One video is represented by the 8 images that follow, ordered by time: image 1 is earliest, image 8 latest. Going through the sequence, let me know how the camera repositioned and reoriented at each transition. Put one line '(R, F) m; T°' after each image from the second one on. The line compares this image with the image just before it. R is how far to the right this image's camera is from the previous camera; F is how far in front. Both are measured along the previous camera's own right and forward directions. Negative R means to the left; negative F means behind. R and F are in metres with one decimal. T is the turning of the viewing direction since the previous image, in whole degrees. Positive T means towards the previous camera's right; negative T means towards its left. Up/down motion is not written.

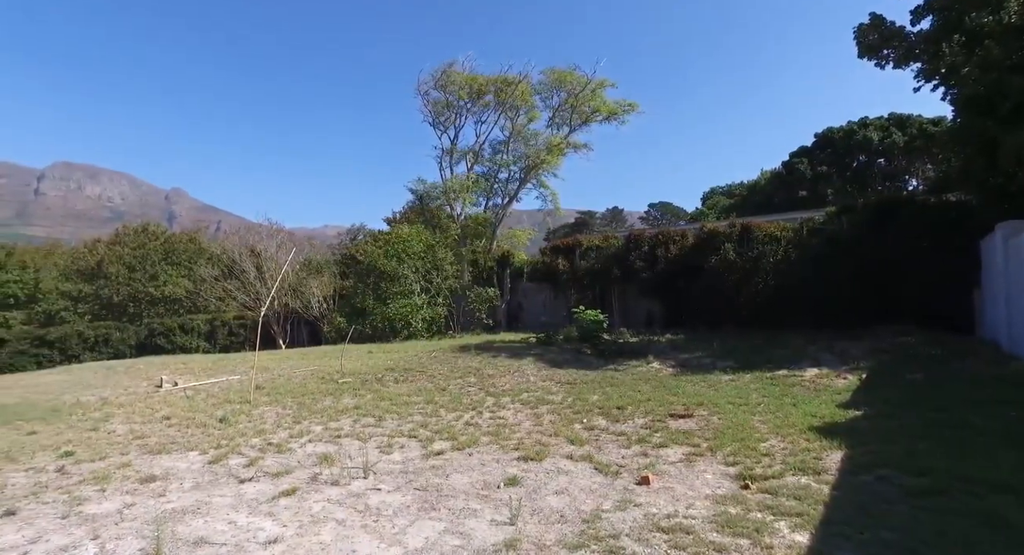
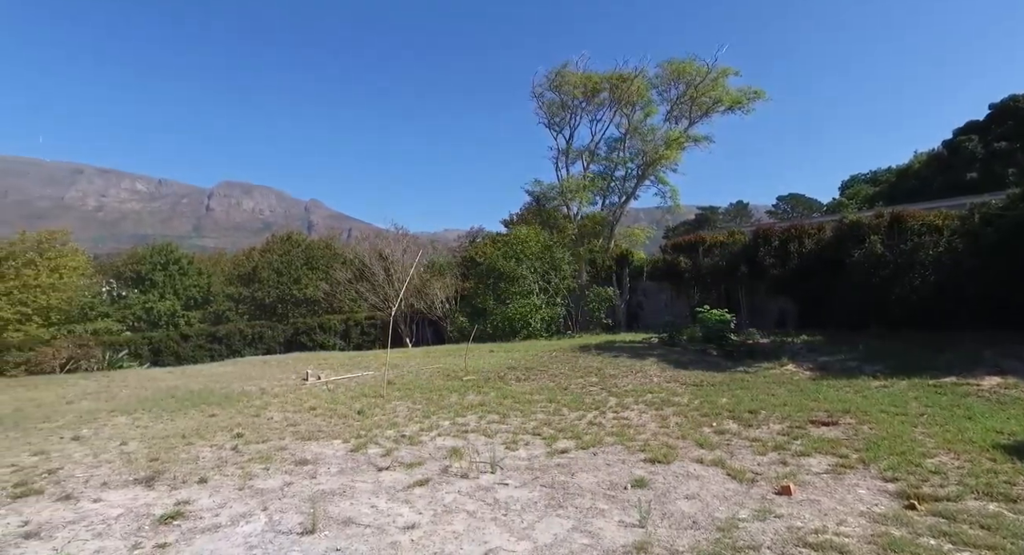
(-0.3, 0.0) m; -11°
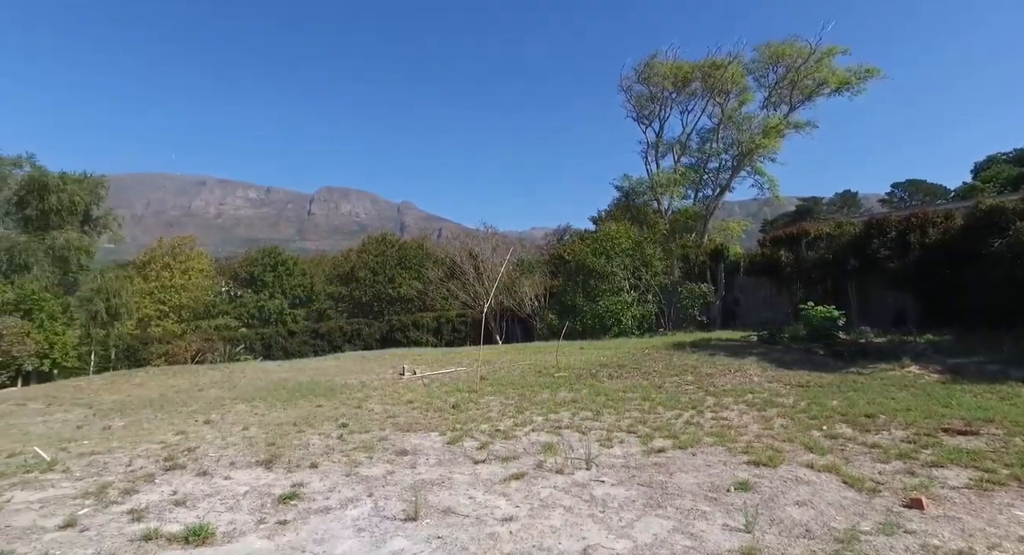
(-0.3, 0.0) m; -8°
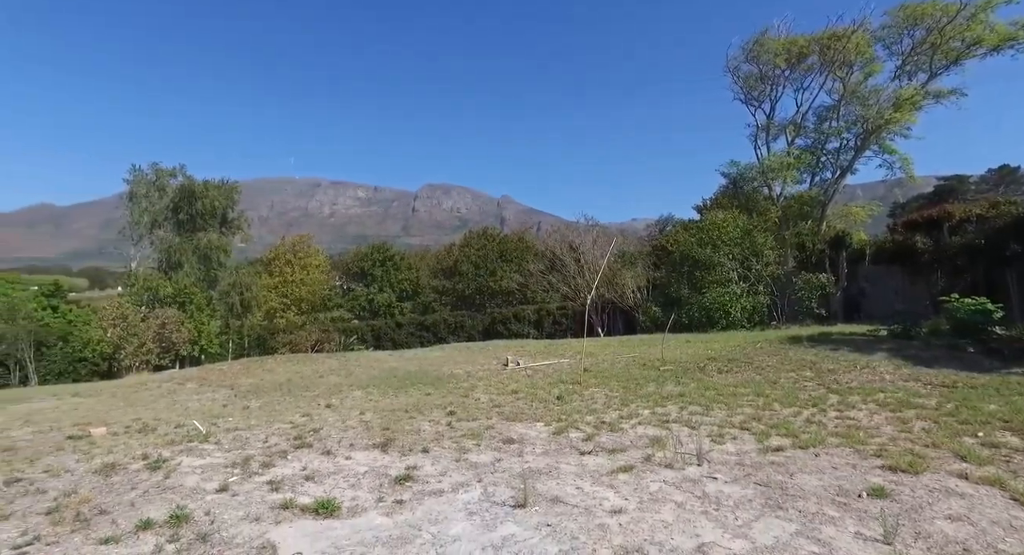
(-0.3, 0.0) m; -9°
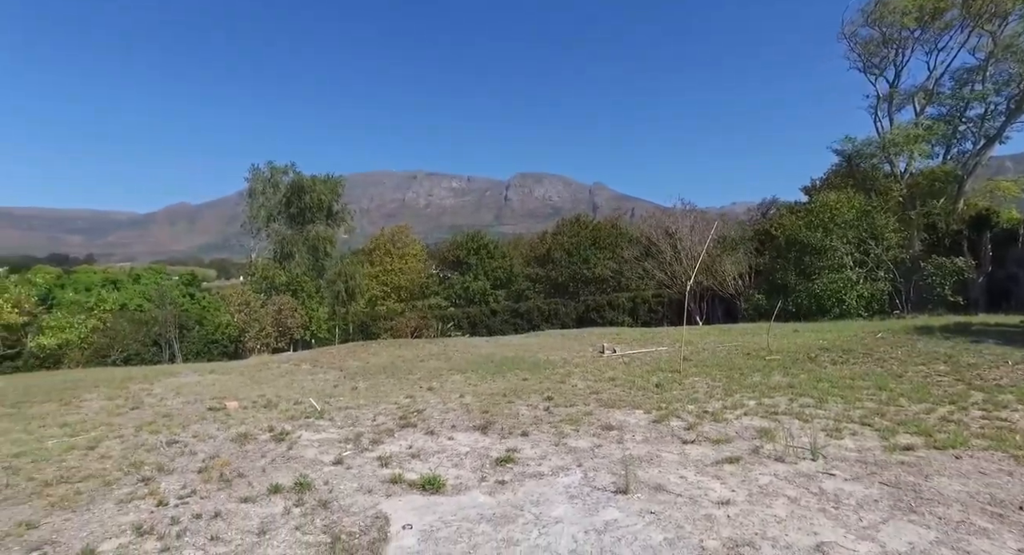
(-0.3, -0.1) m; -8°
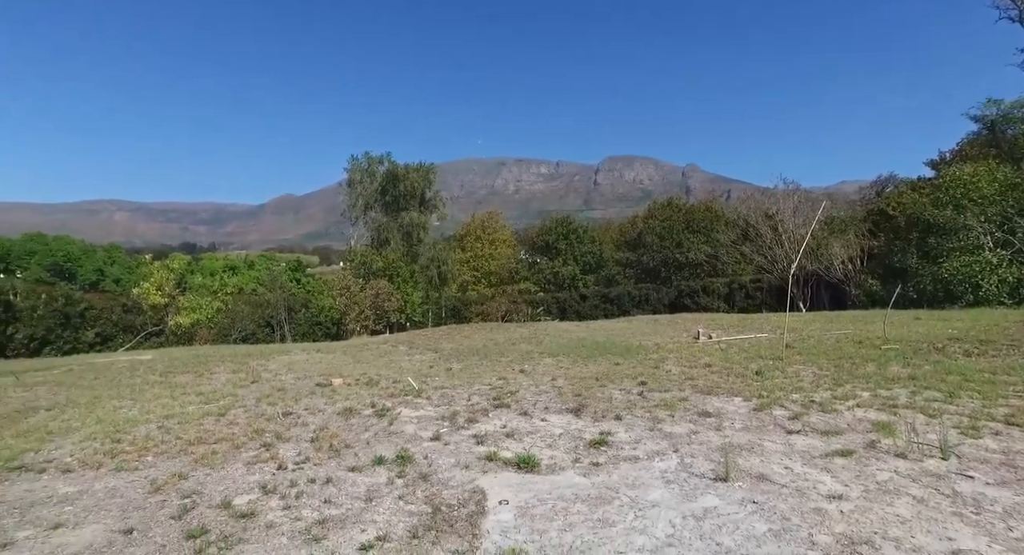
(-0.3, -0.1) m; -8°
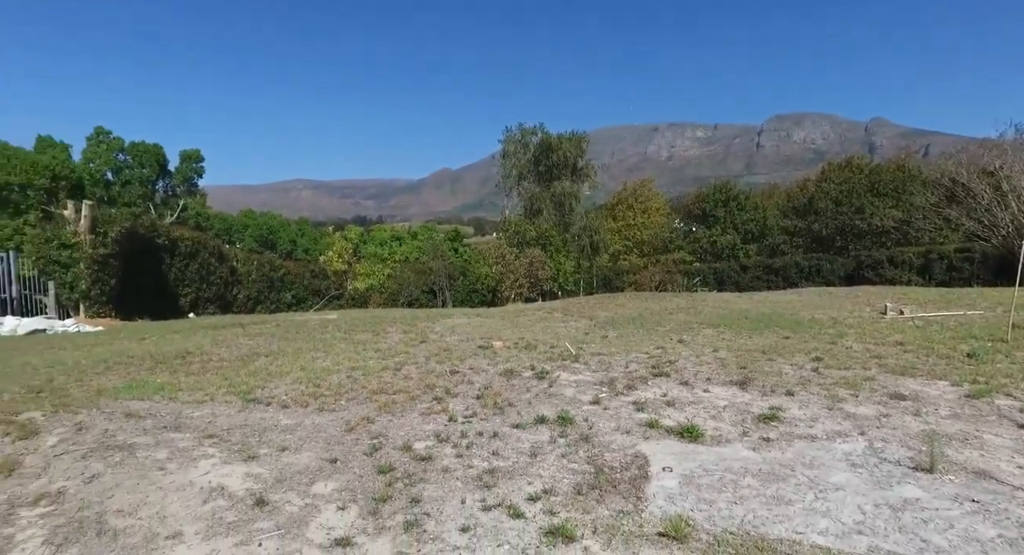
(-0.6, -0.2) m; -13°
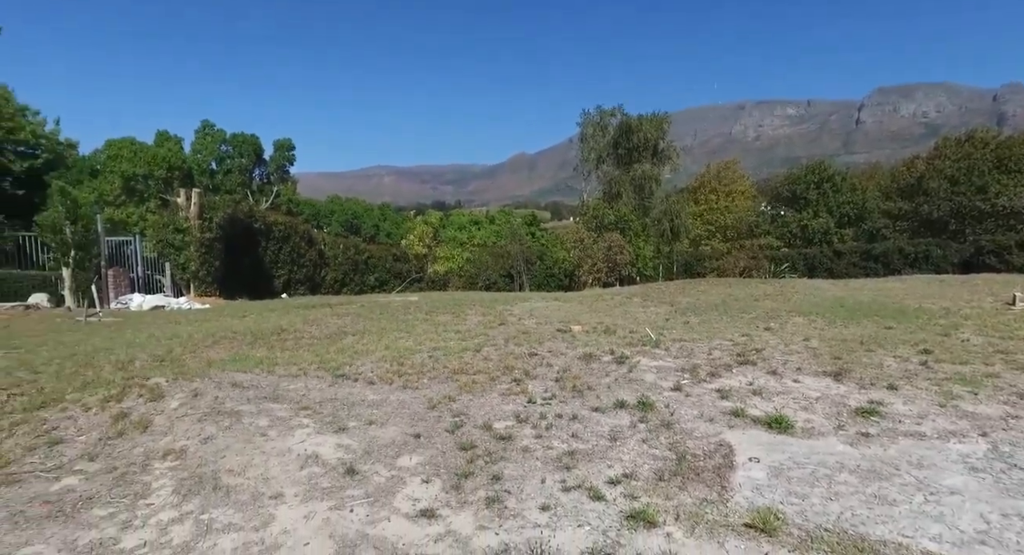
(-0.3, -0.1) m; -7°
